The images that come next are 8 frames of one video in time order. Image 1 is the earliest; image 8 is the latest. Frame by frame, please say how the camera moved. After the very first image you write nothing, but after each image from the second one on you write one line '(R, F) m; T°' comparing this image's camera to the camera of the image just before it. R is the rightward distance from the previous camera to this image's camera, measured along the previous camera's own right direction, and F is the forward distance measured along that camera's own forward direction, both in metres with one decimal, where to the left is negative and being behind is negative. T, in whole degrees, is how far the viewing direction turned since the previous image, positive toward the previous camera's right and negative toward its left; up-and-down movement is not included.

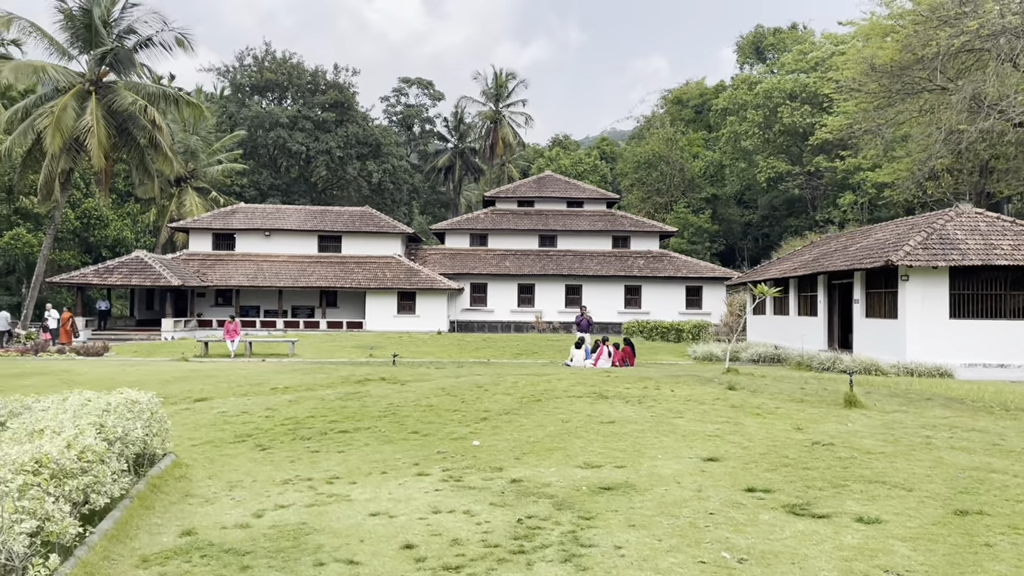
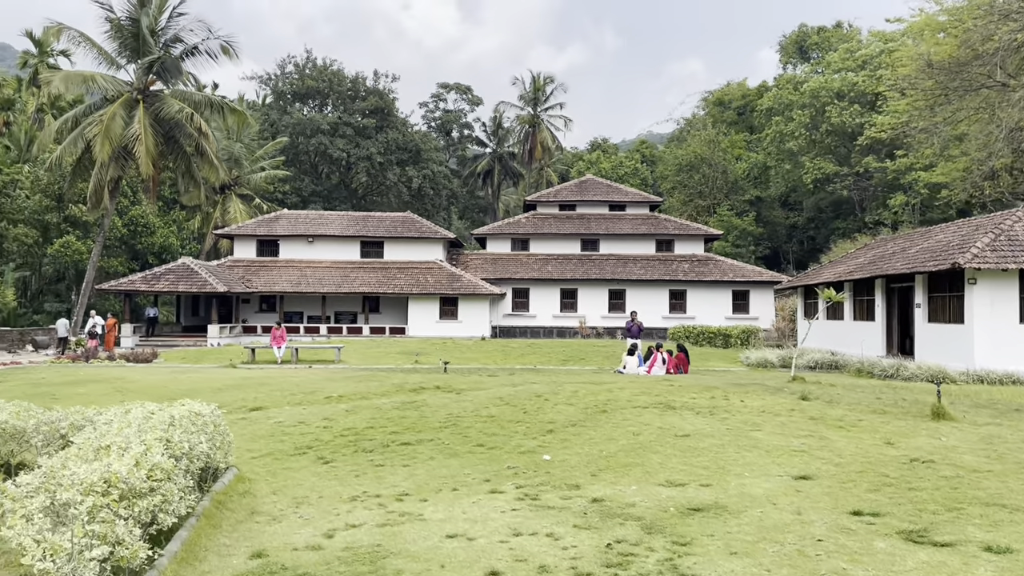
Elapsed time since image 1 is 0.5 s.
(-0.4, +0.4) m; -3°
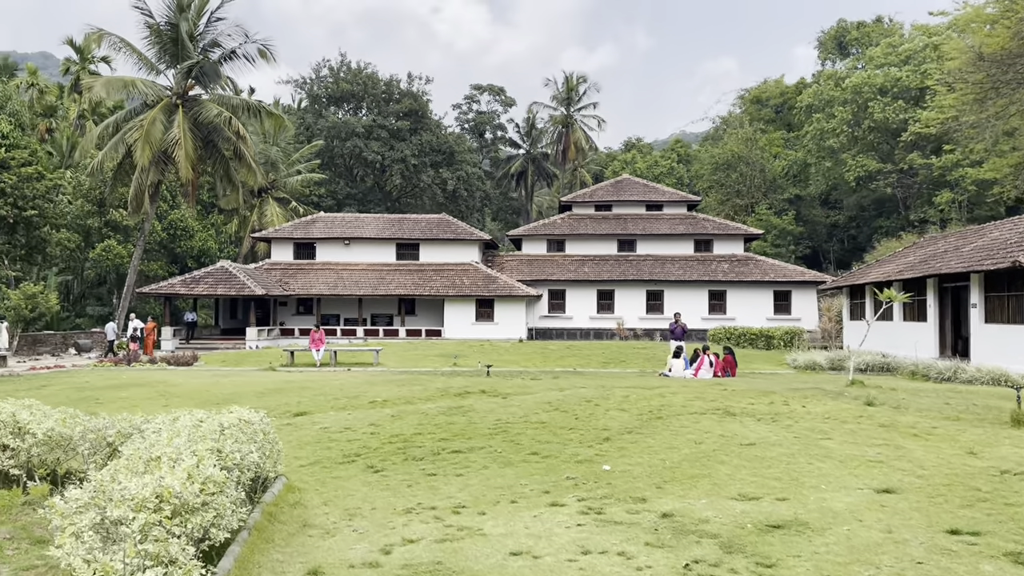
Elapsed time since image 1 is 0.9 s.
(-0.2, +0.3) m; -3°
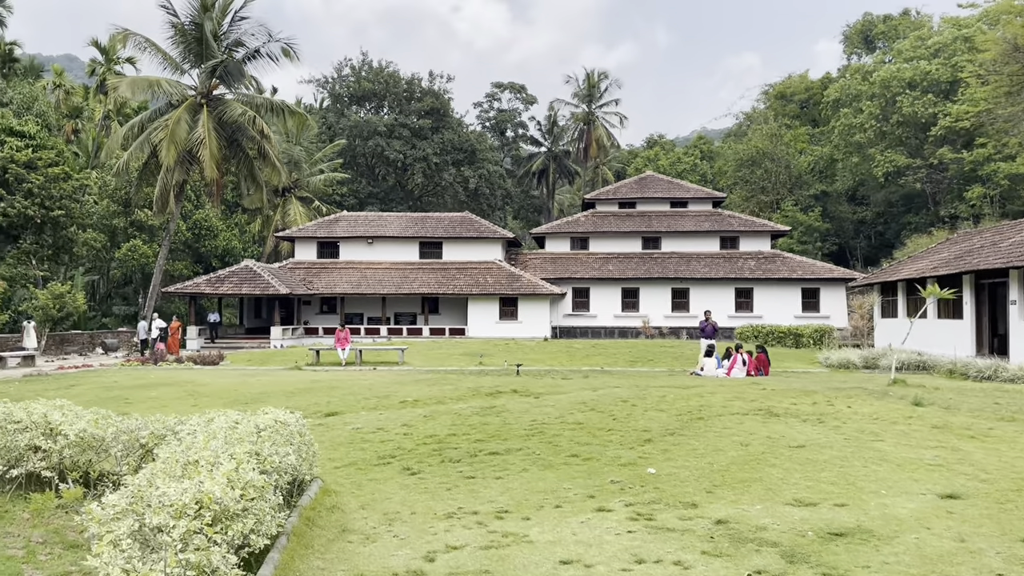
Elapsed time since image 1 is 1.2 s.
(-0.2, +0.2) m; -2°
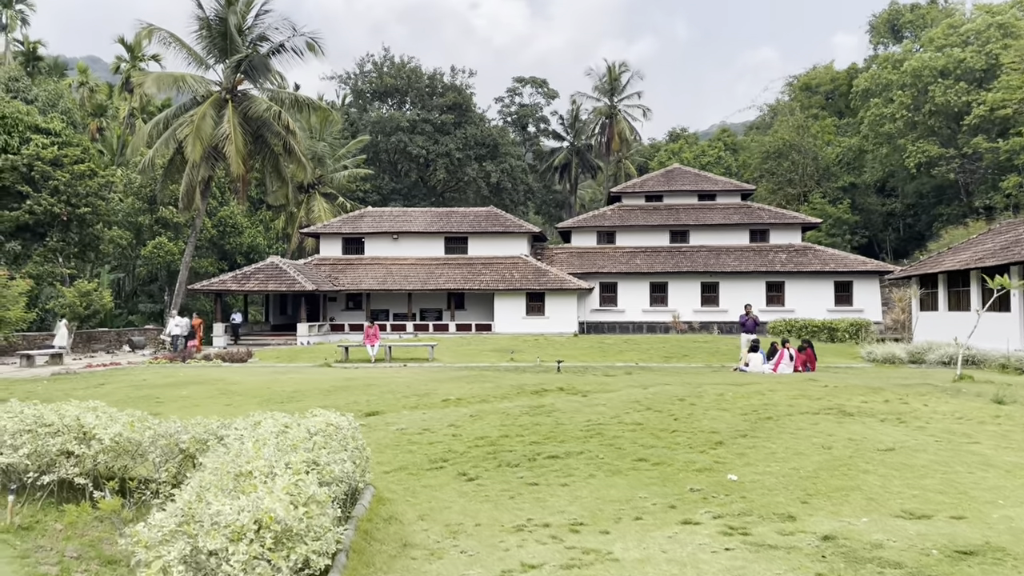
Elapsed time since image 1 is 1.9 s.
(-0.4, +0.5) m; -2°
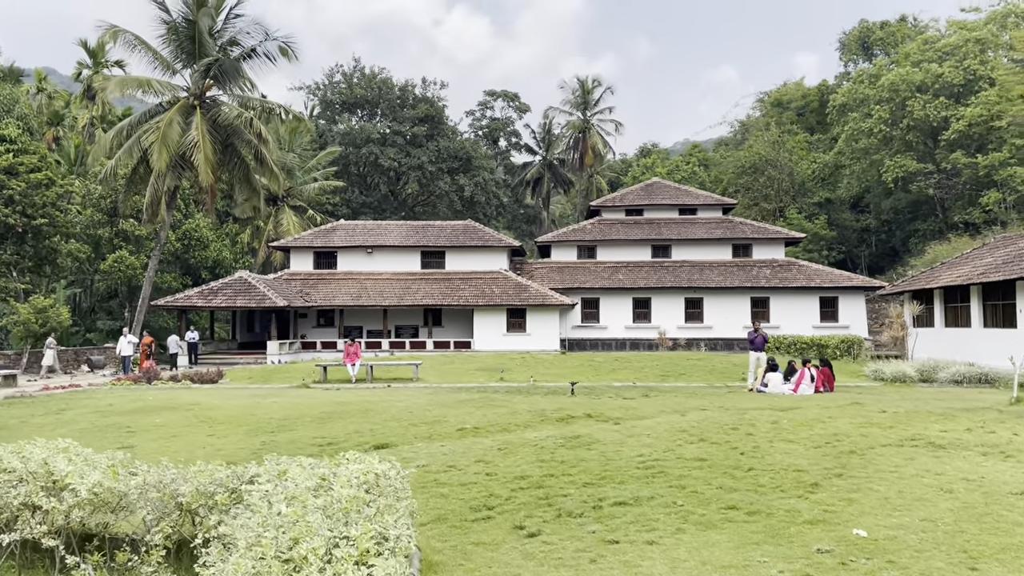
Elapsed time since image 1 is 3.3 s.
(-0.8, +1.1) m; +3°
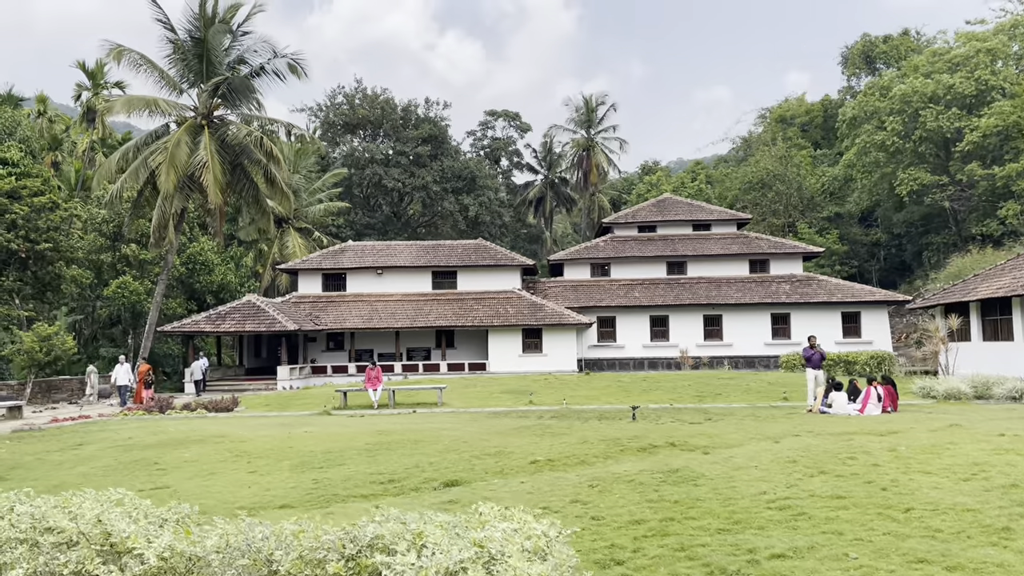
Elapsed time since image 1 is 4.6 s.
(-1.0, +0.9) m; 0°
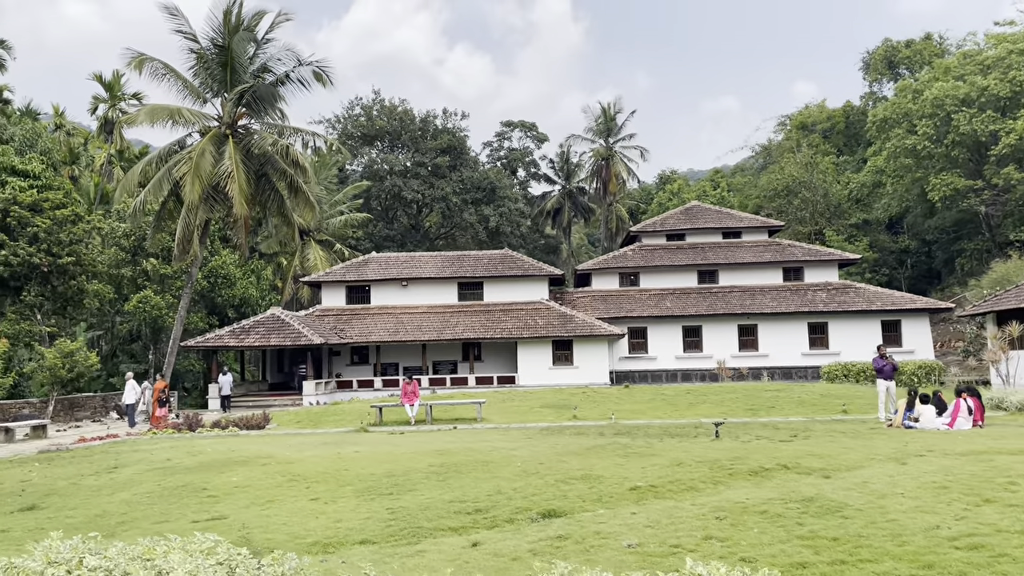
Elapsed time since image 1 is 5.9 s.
(-0.9, +0.8) m; -1°
